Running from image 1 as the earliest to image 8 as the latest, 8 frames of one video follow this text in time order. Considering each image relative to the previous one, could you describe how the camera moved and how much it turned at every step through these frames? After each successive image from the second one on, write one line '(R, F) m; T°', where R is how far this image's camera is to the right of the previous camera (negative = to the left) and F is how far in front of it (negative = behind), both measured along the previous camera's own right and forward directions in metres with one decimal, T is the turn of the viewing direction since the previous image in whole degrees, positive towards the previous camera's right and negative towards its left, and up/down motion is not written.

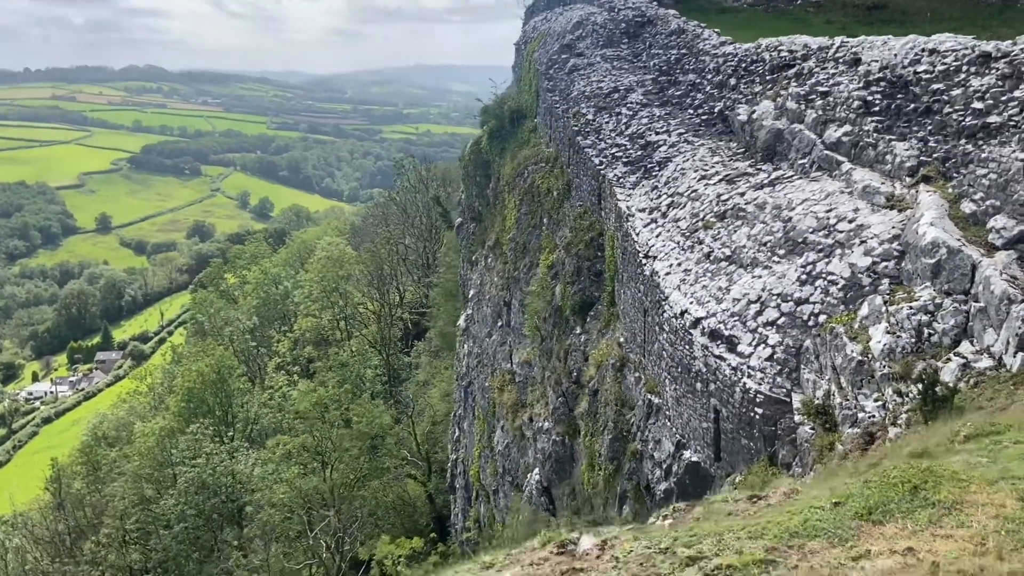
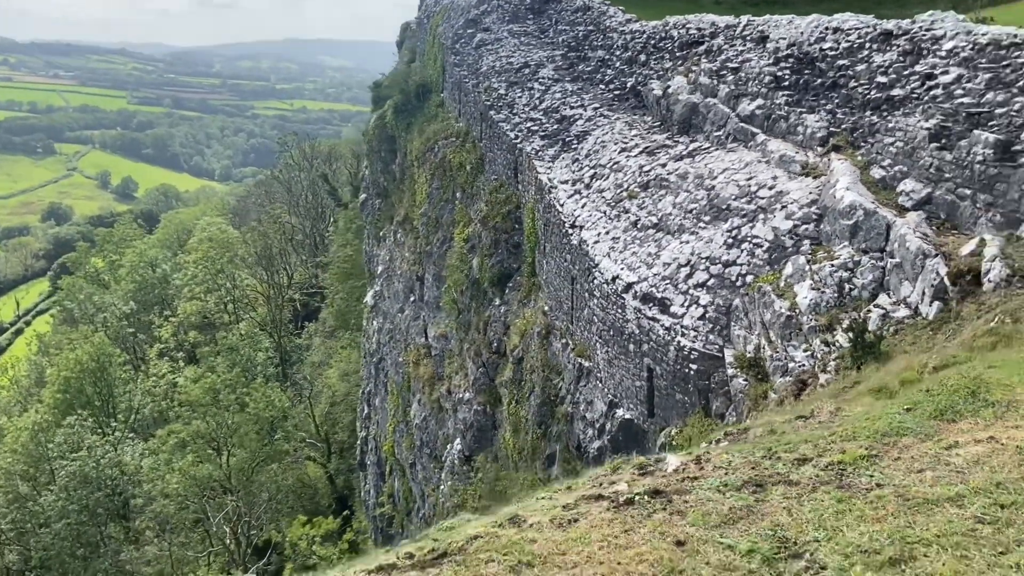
(-0.7, -0.2) m; +8°
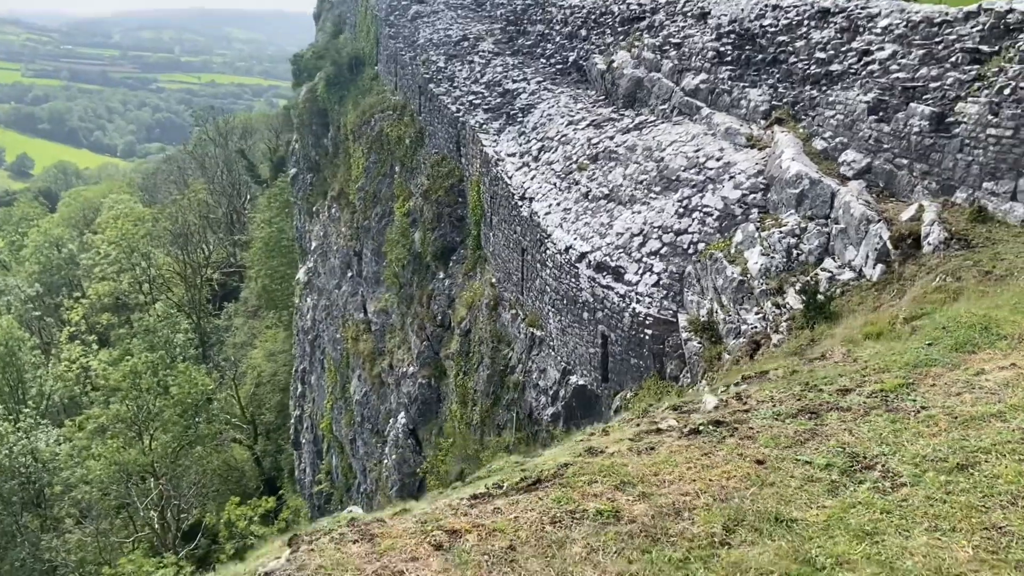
(-0.4, -0.1) m; +6°
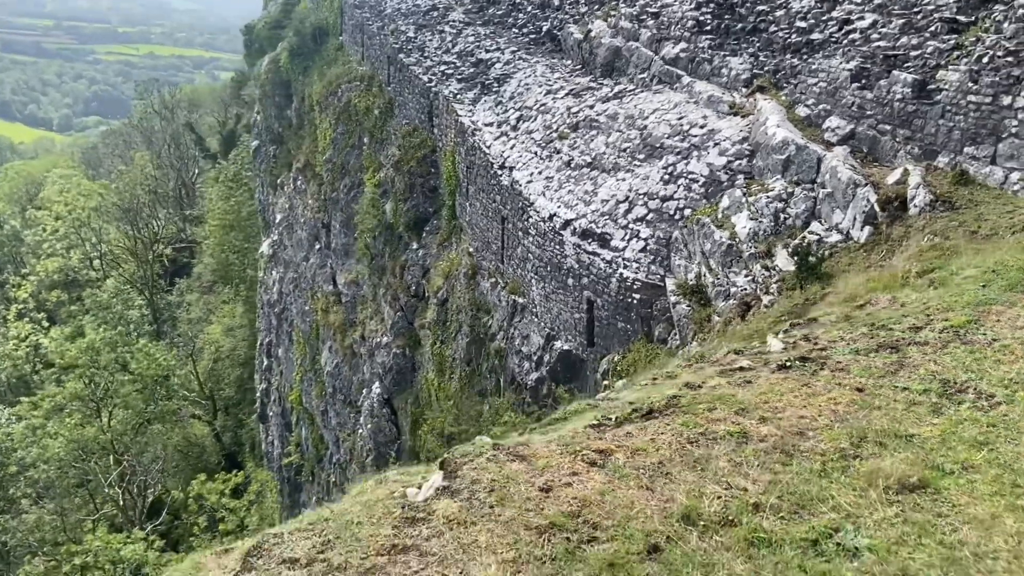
(-0.5, -0.1) m; +4°
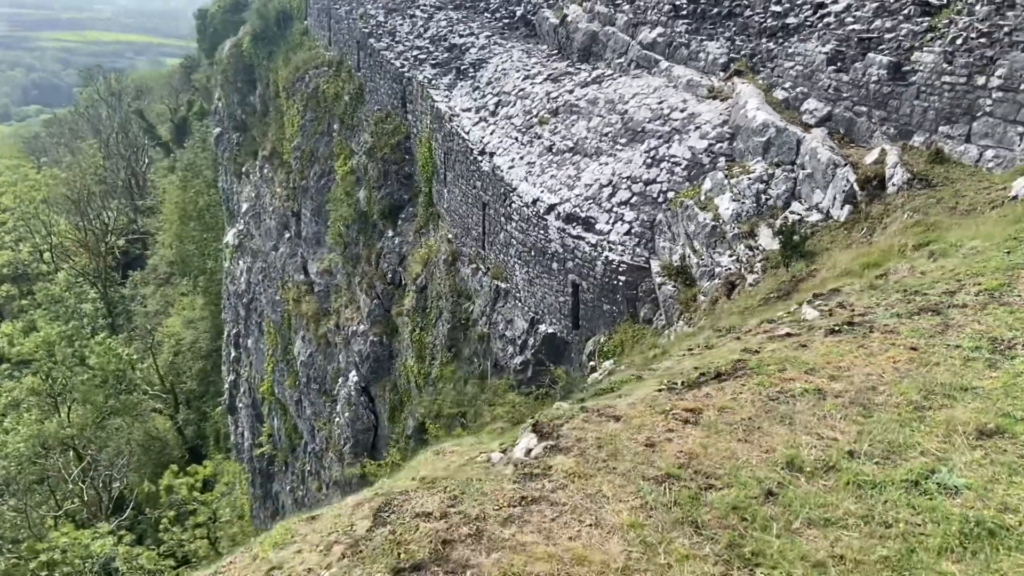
(-0.4, -0.1) m; +3°
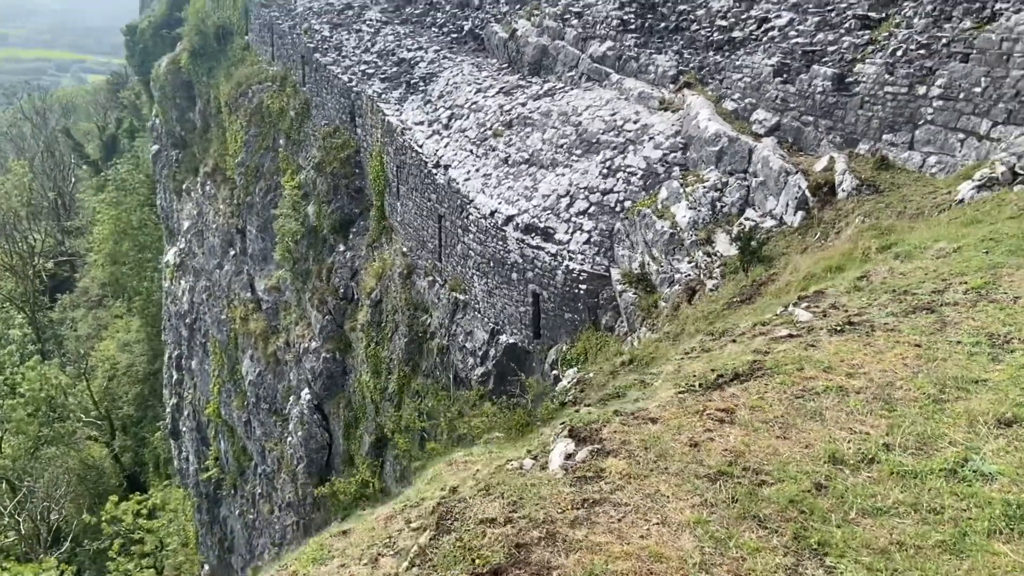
(-0.3, 0.0) m; +4°
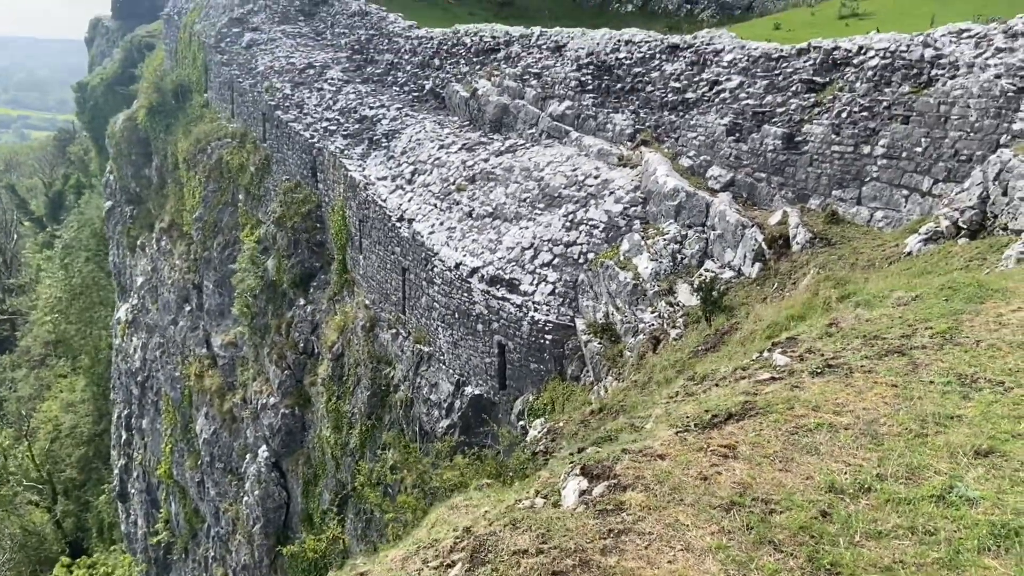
(-0.2, -0.2) m; +3°
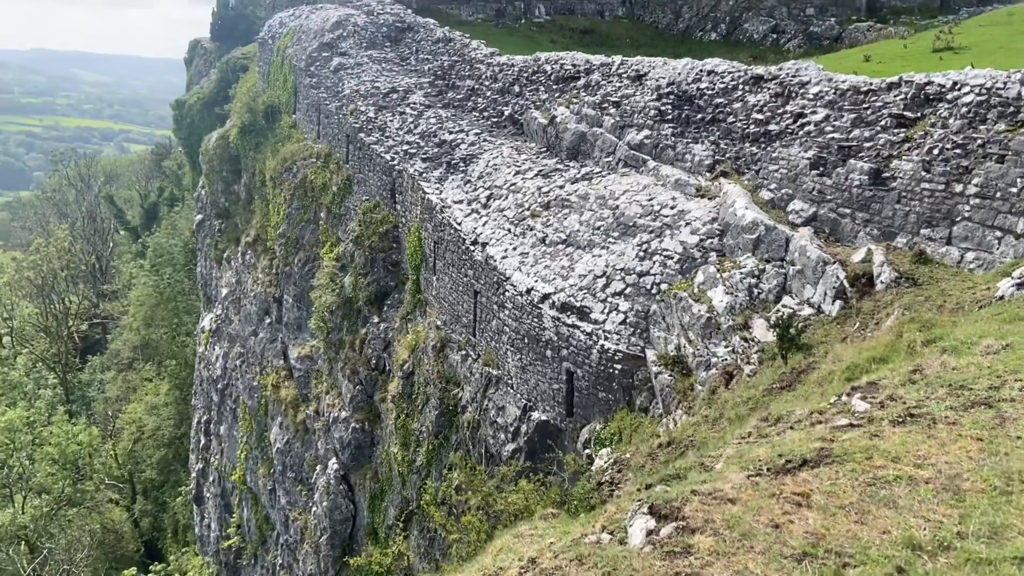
(0.0, 0.0) m; -5°
